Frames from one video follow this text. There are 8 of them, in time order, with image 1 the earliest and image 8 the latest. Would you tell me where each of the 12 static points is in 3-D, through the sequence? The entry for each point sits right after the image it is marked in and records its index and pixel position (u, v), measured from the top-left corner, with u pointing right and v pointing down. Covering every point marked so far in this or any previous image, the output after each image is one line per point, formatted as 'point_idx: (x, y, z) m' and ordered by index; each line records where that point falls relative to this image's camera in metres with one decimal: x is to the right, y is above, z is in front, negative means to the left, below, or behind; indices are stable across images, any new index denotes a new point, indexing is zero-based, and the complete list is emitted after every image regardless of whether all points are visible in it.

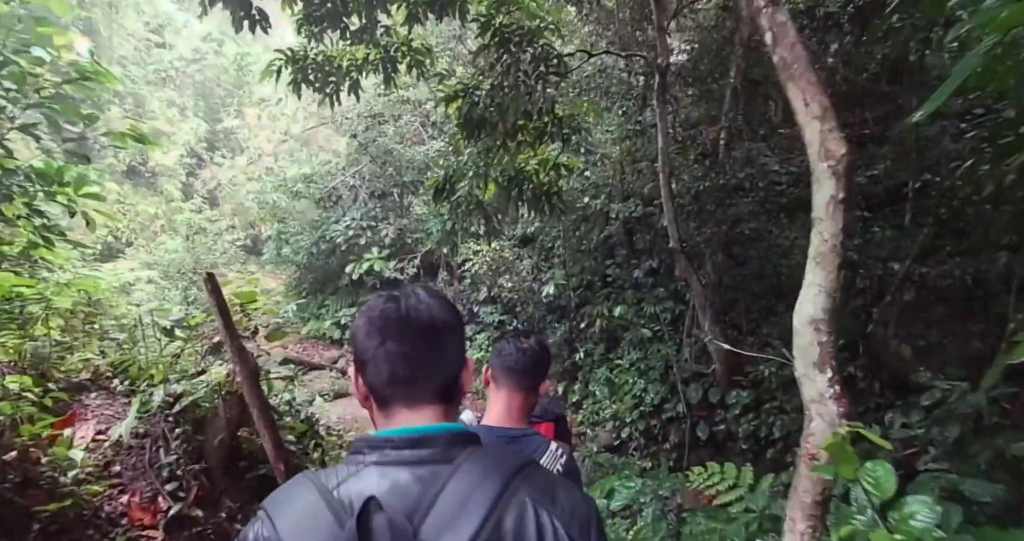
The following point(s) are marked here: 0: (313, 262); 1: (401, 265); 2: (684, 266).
0: (-3.5, +0.2, +11.0) m
1: (-2.0, +0.1, +10.7) m
2: (+1.8, +0.1, +6.5) m
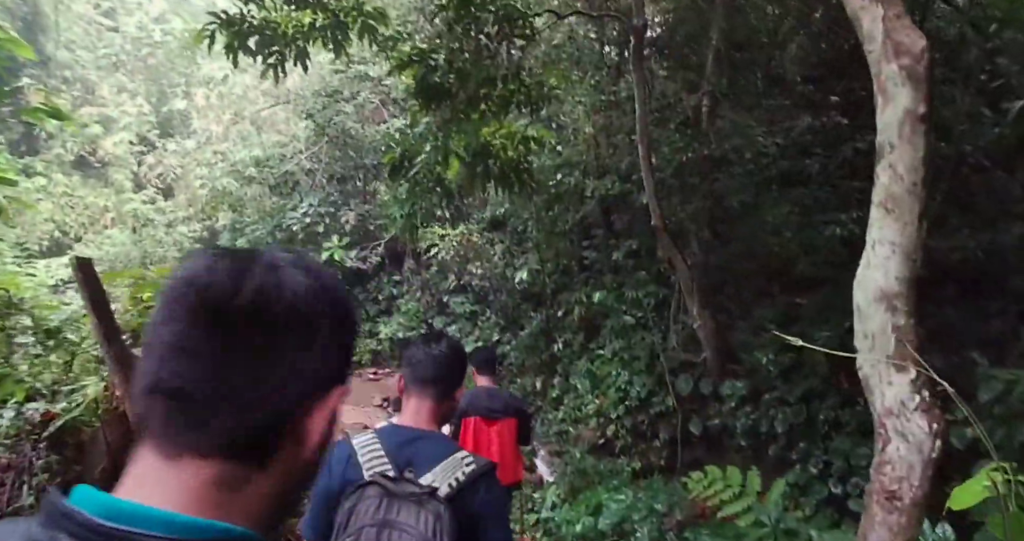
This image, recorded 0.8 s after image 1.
0: (-4.0, +0.3, +10.3) m
1: (-2.4, +0.3, +10.0) m
2: (+1.5, +0.2, +6.0) m
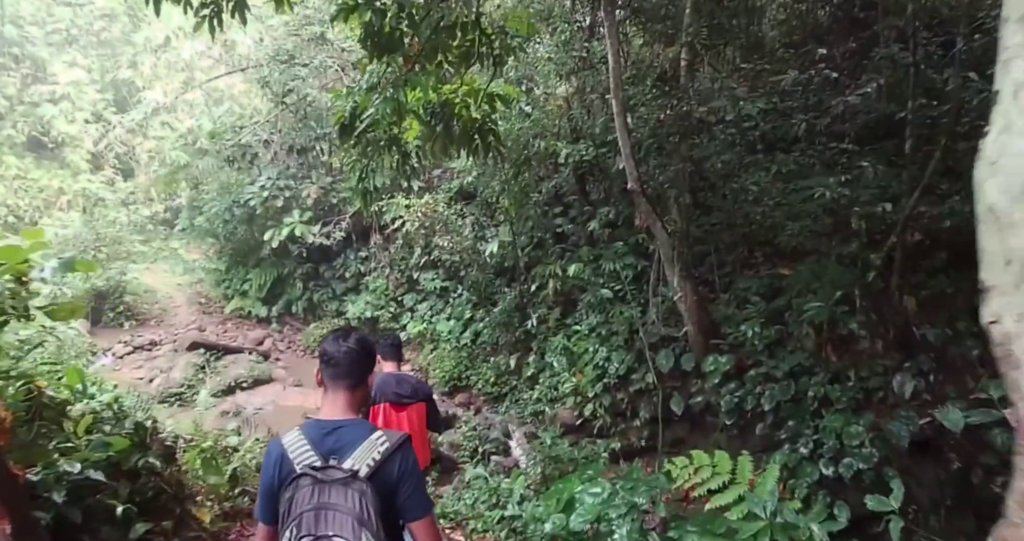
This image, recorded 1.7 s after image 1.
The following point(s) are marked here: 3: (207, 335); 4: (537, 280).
0: (-4.4, +0.6, +9.7) m
1: (-2.8, +0.7, +9.5) m
2: (+1.2, +0.5, +5.6) m
3: (-4.2, -0.9, +8.6) m
4: (+0.3, -0.1, +7.6) m
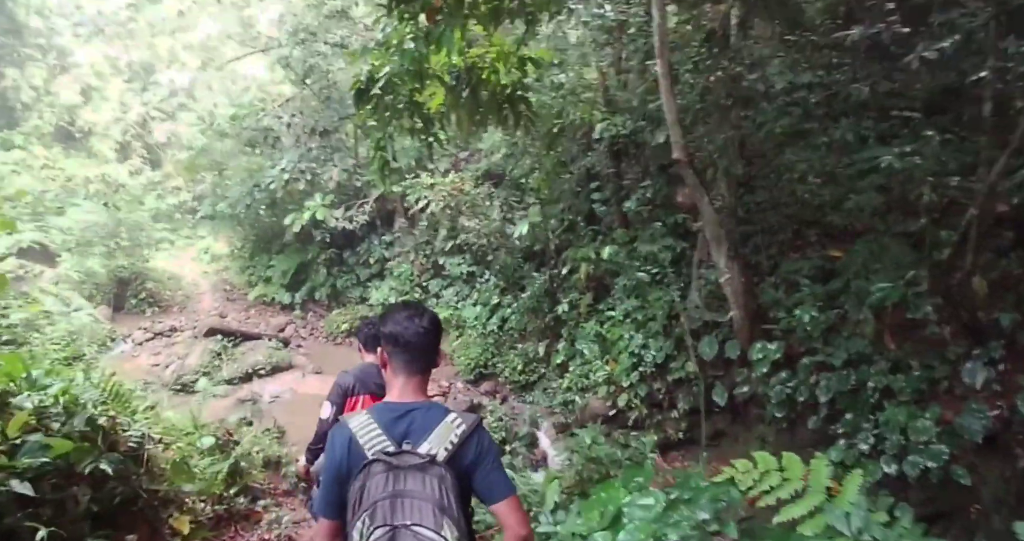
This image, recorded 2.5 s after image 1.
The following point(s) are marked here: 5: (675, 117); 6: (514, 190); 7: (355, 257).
0: (-4.0, +0.8, +9.4) m
1: (-2.4, +0.9, +9.2) m
2: (+1.5, +0.7, +5.1) m
3: (-3.9, -0.7, +8.4) m
4: (+0.7, +0.1, +7.2) m
5: (+1.3, +1.2, +4.9) m
6: (0.0, +1.0, +7.7) m
7: (-2.4, +0.2, +9.3) m
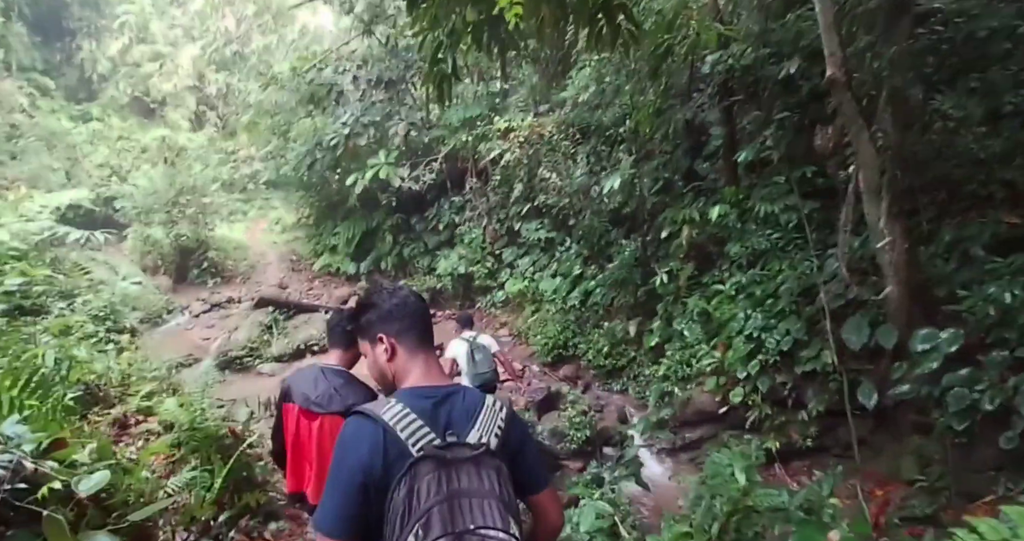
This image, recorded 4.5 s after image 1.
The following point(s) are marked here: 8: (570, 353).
0: (-2.8, +1.3, +8.8) m
1: (-1.3, +1.3, +8.3) m
2: (+2.1, +0.9, +3.8) m
3: (-2.8, -0.3, +7.8) m
4: (+1.5, +0.4, +6.0) m
5: (+1.9, +1.5, +3.7) m
6: (+0.9, +1.4, +6.6) m
7: (-1.2, +0.6, +8.5) m
8: (+0.6, -0.8, +6.4) m
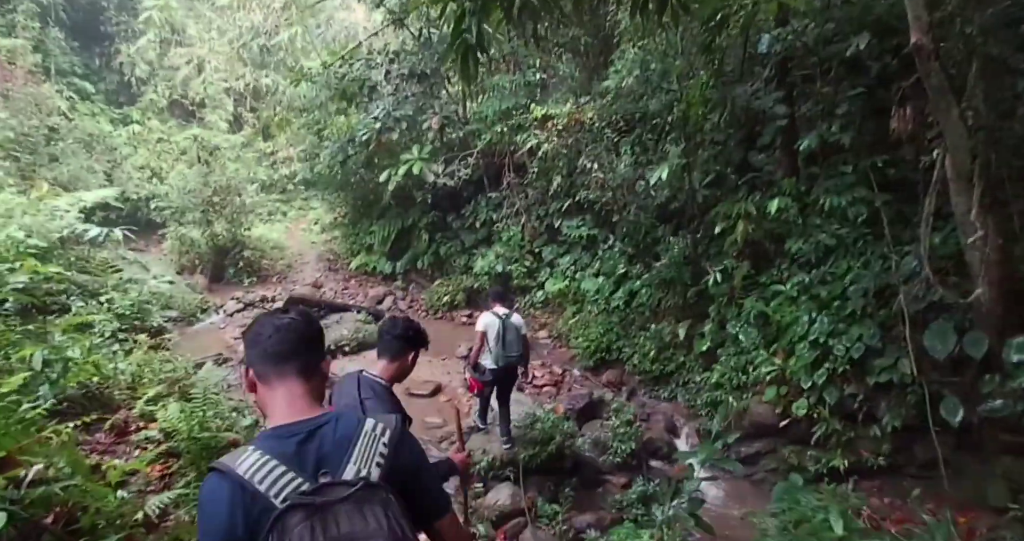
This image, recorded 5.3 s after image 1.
0: (-2.3, +1.3, +8.6) m
1: (-0.8, +1.3, +8.1) m
2: (+2.3, +1.0, +3.3) m
3: (-2.4, -0.3, +7.6) m
4: (+1.9, +0.4, +5.6) m
5: (+2.1, +1.5, +3.2) m
6: (+1.3, +1.4, +6.2) m
7: (-0.7, +0.6, +8.2) m
8: (+1.0, -0.8, +6.0) m
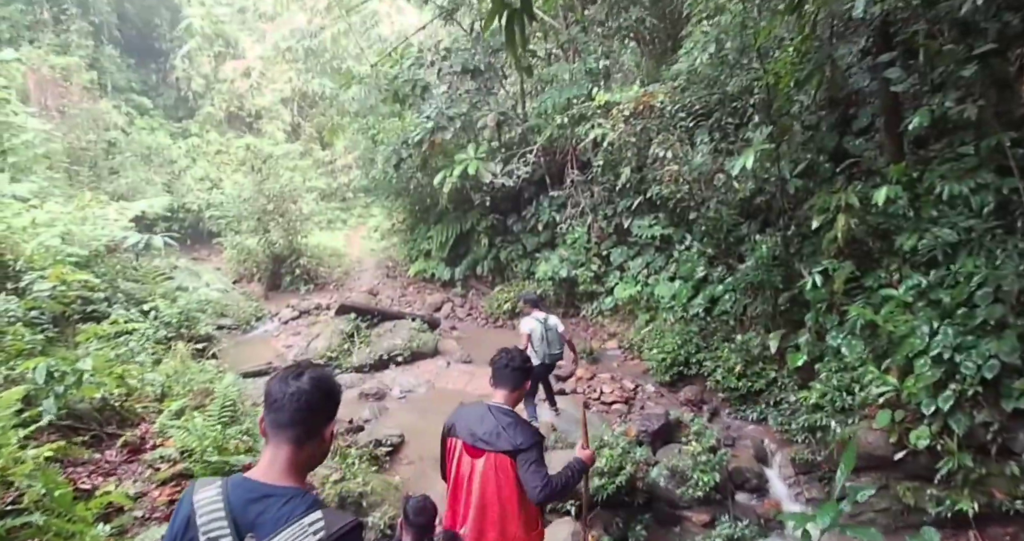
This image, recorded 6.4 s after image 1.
0: (-1.4, +1.2, +8.4) m
1: (0.0, +1.3, +7.6) m
2: (+2.5, +1.0, +2.6) m
3: (-1.6, -0.4, +7.3) m
4: (+2.4, +0.4, +4.9) m
5: (+2.3, +1.5, +2.5) m
6: (+1.9, +1.3, +5.5) m
7: (+0.1, +0.6, +7.8) m
8: (+1.6, -0.9, +5.3) m
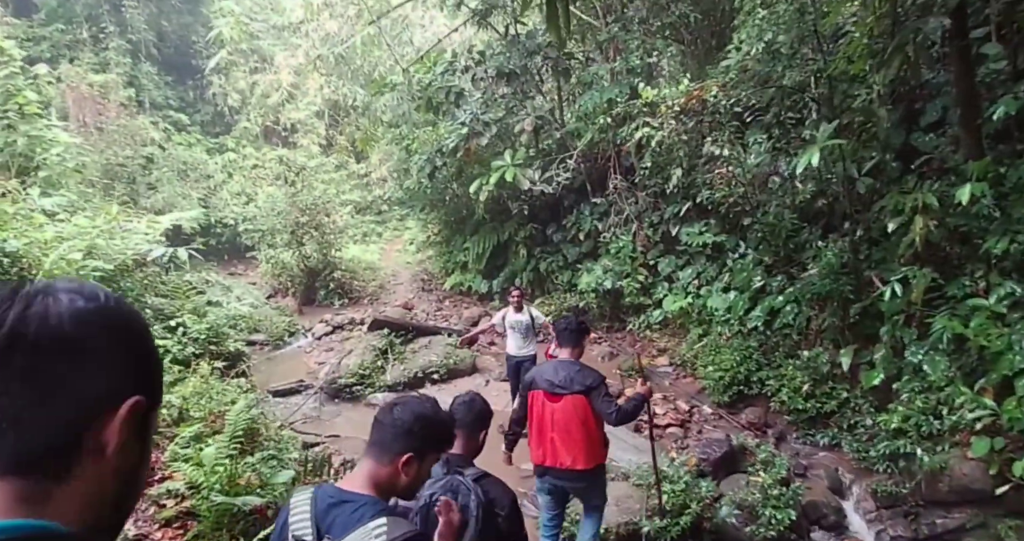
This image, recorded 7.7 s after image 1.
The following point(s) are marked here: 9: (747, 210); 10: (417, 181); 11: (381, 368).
0: (-0.9, +1.1, +8.1) m
1: (+0.5, +1.1, +7.3) m
2: (+2.7, +1.0, +2.1) m
3: (-1.1, -0.5, +7.1) m
4: (+2.7, +0.4, +4.4) m
5: (+2.4, +1.5, +2.1) m
6: (+2.2, +1.3, +5.1) m
7: (+0.6, +0.4, +7.4) m
8: (+1.9, -0.9, +4.9) m
9: (+2.1, +0.5, +5.5) m
10: (-1.1, +1.2, +8.2) m
11: (-1.1, -0.8, +5.4) m
